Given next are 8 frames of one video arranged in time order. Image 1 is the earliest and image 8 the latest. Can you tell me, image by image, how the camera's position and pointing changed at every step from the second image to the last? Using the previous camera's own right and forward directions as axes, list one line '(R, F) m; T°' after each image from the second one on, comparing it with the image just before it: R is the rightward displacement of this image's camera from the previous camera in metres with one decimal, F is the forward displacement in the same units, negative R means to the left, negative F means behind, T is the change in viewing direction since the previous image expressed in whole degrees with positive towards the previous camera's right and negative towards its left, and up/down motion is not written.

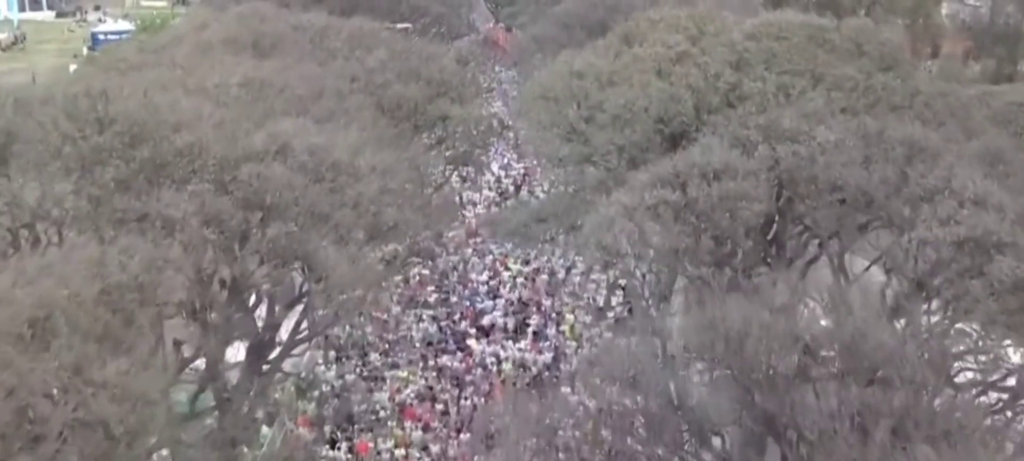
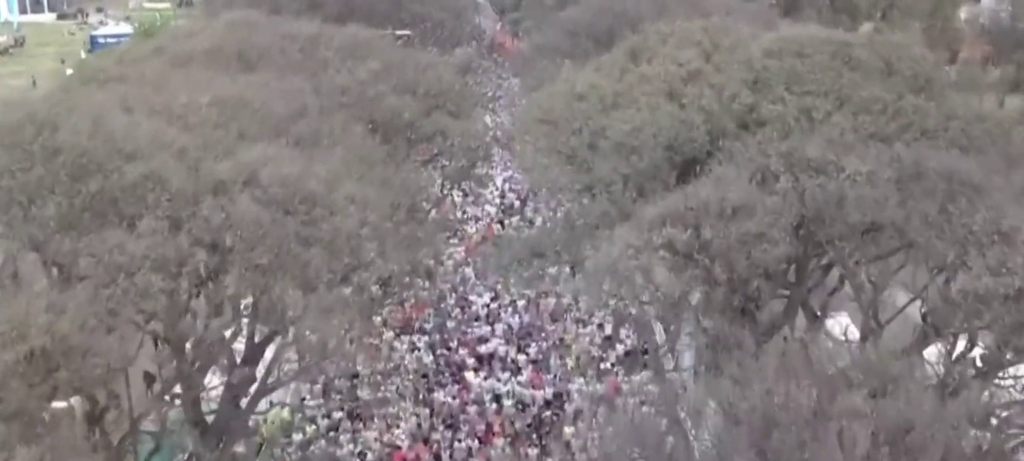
(+0.1, +1.3) m; 0°
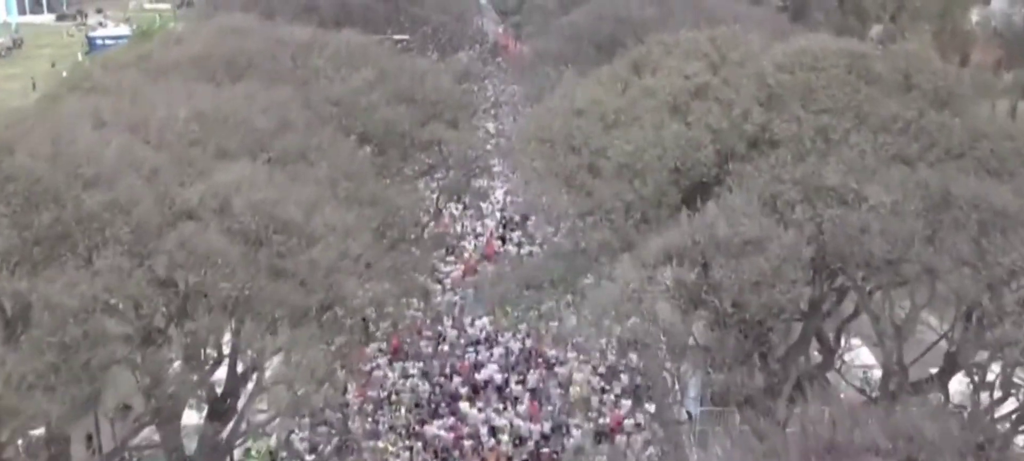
(+0.1, +0.9) m; 0°
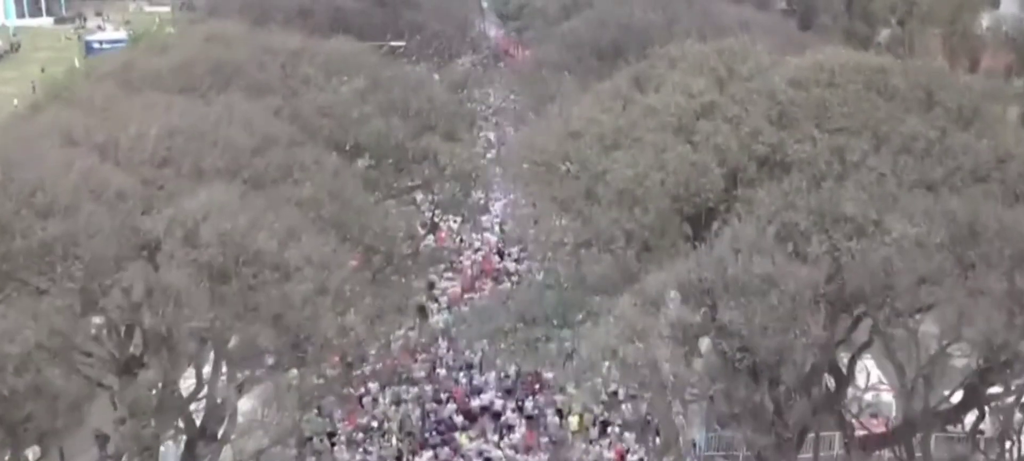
(+0.1, +0.9) m; 0°
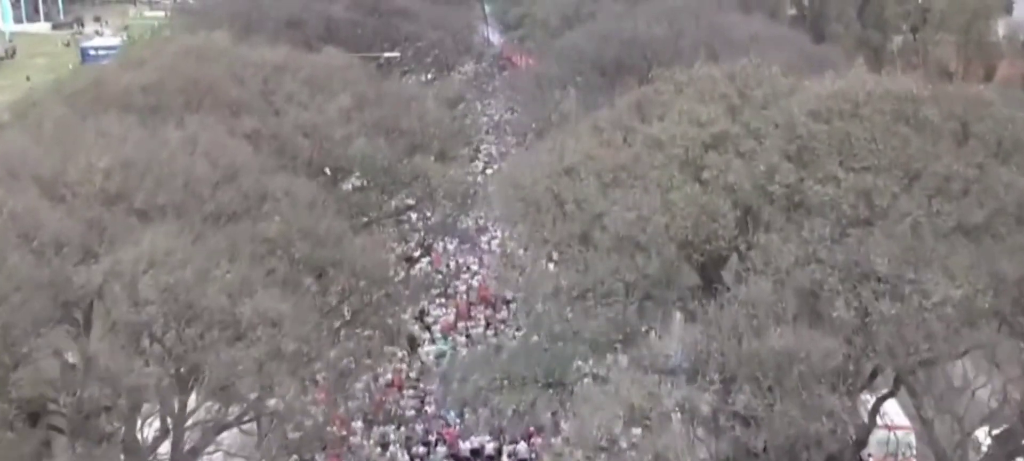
(+0.1, +1.3) m; 0°
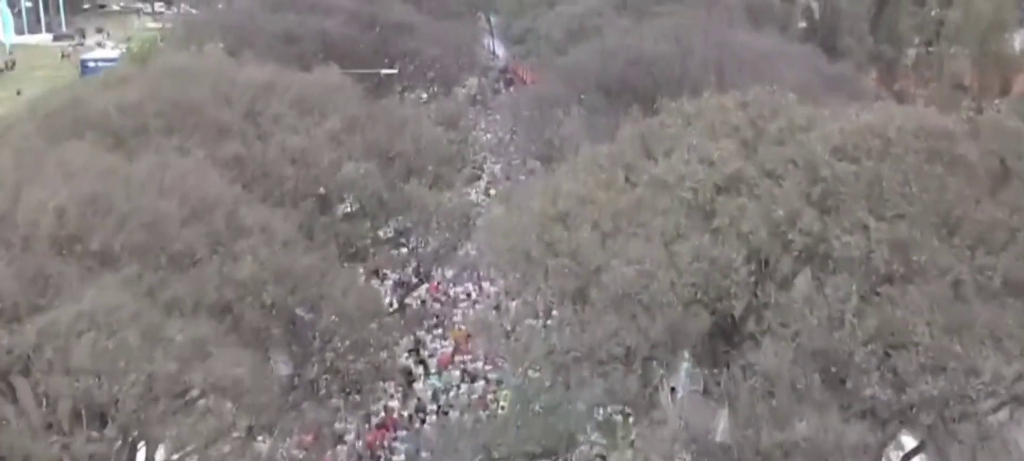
(+0.1, +1.1) m; 0°
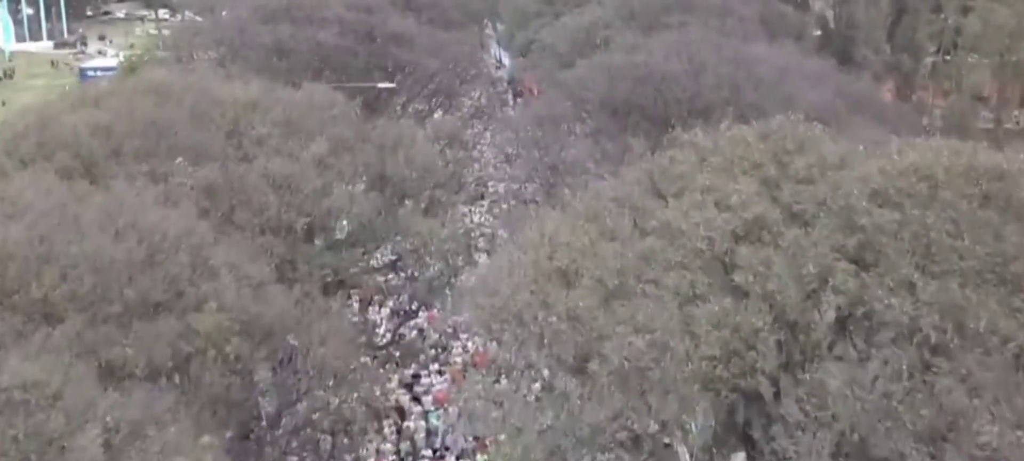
(+0.1, +1.2) m; 0°
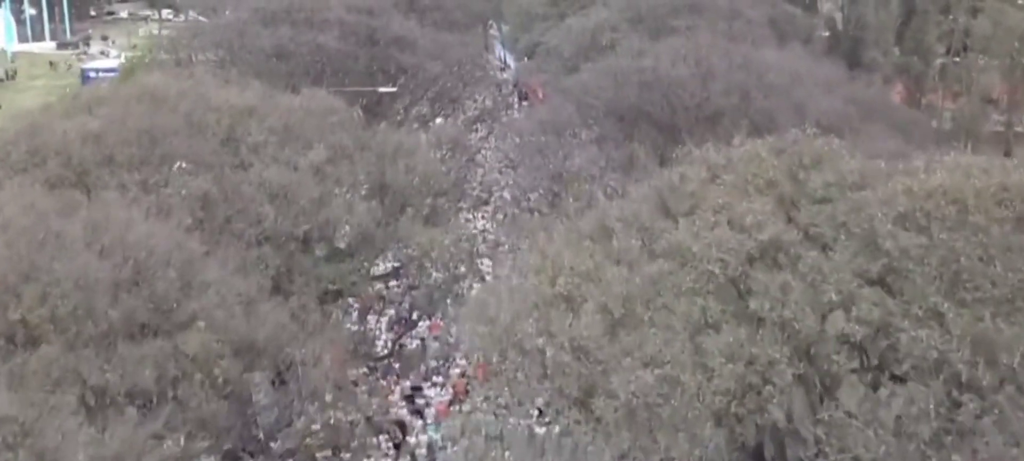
(0.0, +0.5) m; 0°
